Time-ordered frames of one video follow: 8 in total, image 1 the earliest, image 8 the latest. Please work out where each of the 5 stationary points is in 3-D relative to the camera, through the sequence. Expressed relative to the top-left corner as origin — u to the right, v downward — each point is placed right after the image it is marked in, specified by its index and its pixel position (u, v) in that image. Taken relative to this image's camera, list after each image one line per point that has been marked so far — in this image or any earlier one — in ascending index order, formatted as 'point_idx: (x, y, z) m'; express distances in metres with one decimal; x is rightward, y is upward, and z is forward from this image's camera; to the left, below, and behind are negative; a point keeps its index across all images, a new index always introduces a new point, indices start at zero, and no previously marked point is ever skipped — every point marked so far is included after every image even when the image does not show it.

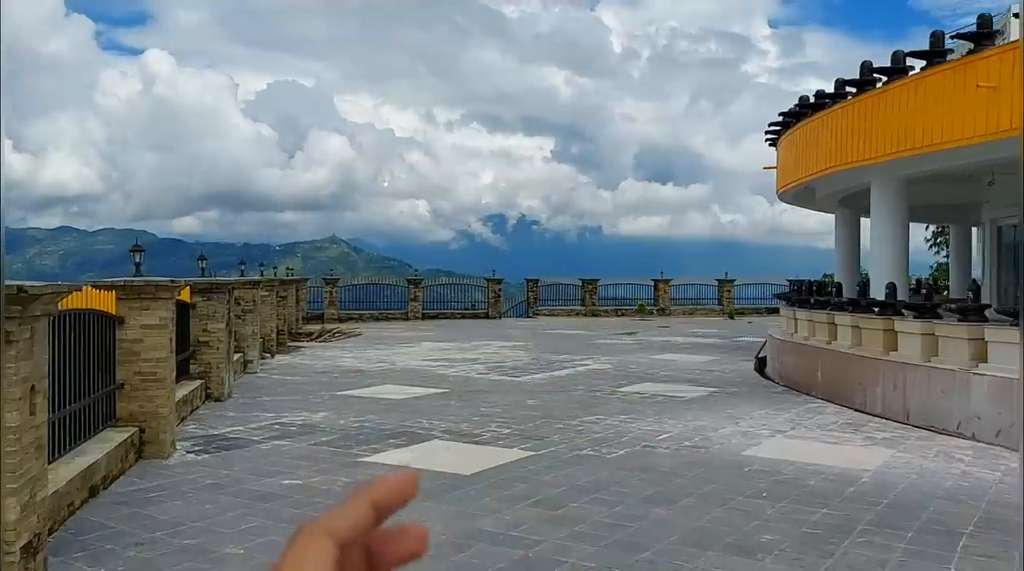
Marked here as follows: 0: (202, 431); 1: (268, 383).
0: (-3.2, -1.5, +8.8) m
1: (-3.8, -1.5, +13.2) m
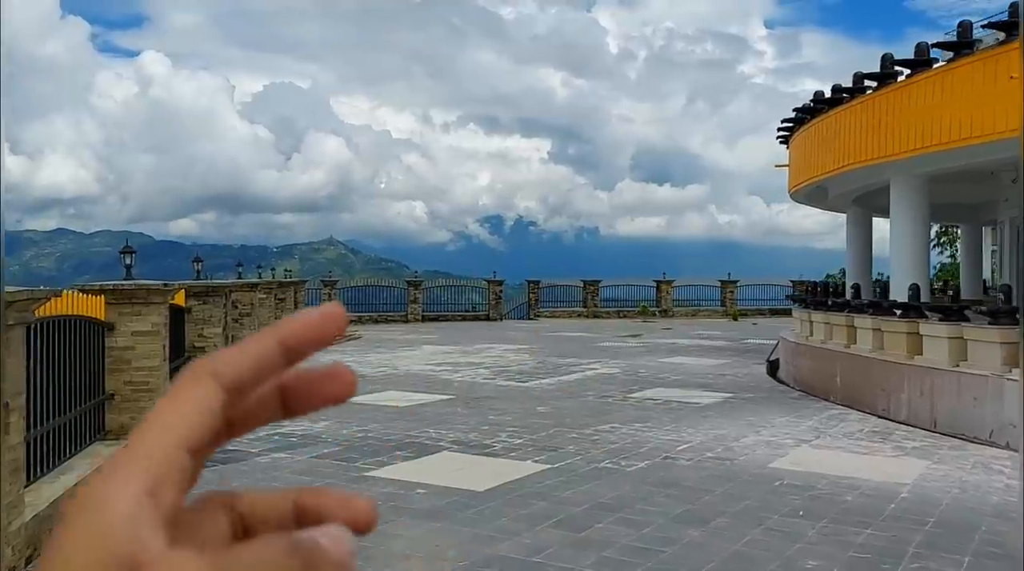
0: (-3.1, -1.5, +8.3) m
1: (-3.7, -1.5, +12.7) m
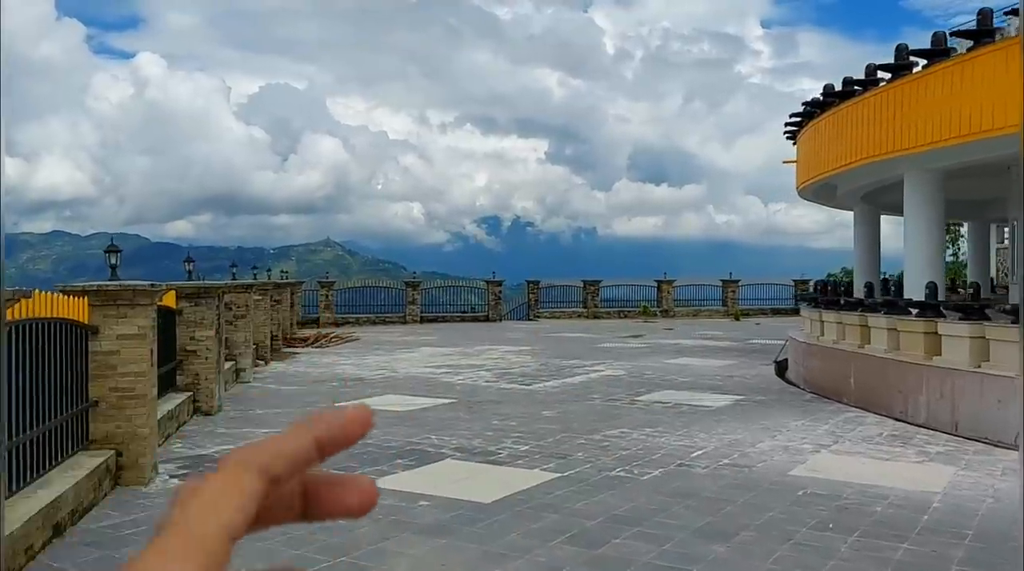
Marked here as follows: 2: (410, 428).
0: (-3.0, -1.6, +7.9) m
1: (-3.6, -1.6, +12.4) m
2: (-1.1, -1.5, +9.1) m
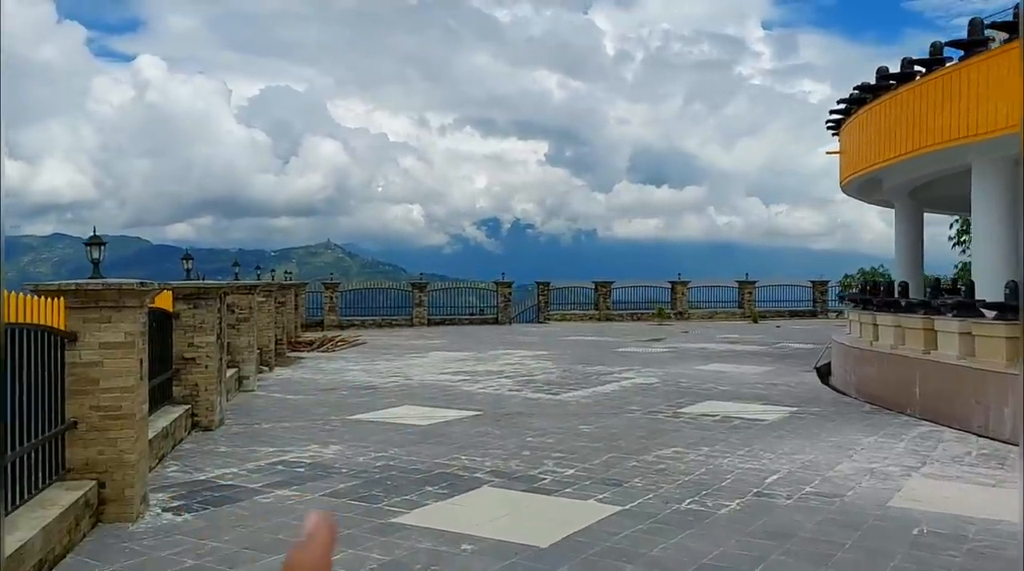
0: (-2.7, -1.5, +6.9) m
1: (-3.2, -1.6, +11.3) m
2: (-0.7, -1.5, +8.1) m
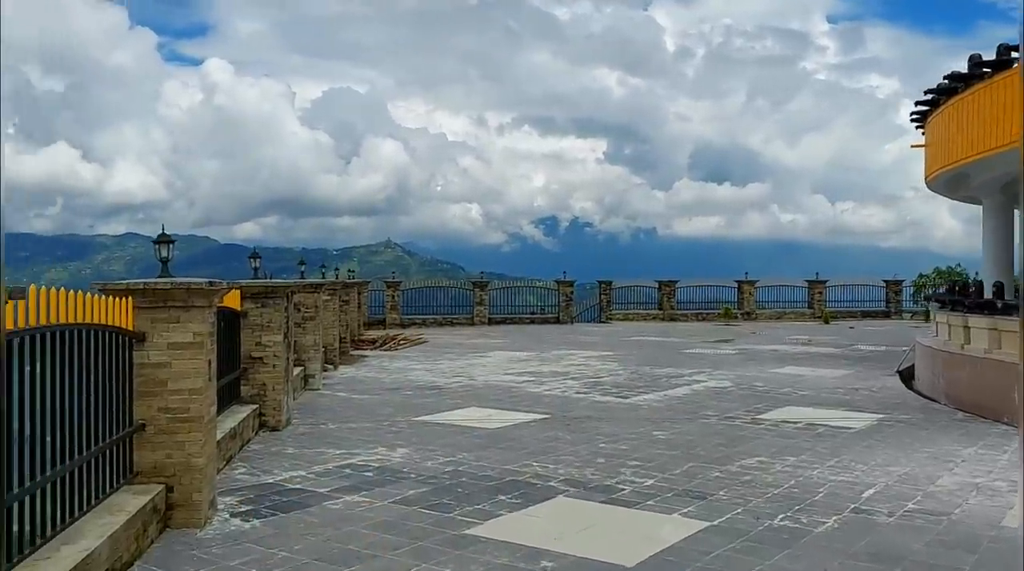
0: (-2.1, -1.5, +6.8) m
1: (-2.3, -1.6, +11.2) m
2: (0.0, -1.5, +7.8) m
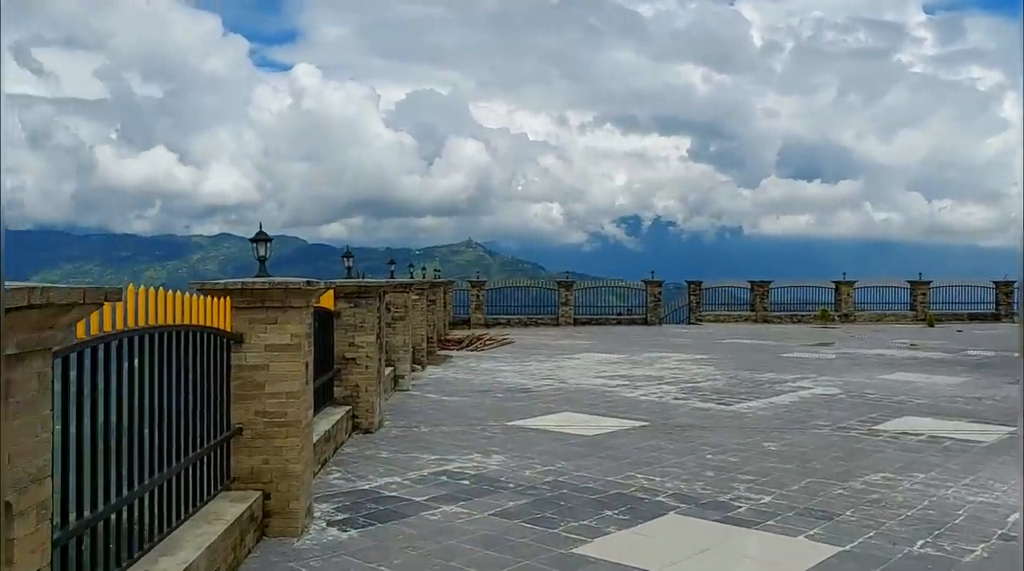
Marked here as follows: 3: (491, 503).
0: (-1.3, -1.5, +6.6) m
1: (-1.1, -1.6, +11.0) m
2: (+0.8, -1.5, +7.4) m
3: (-0.2, -1.5, +6.1) m
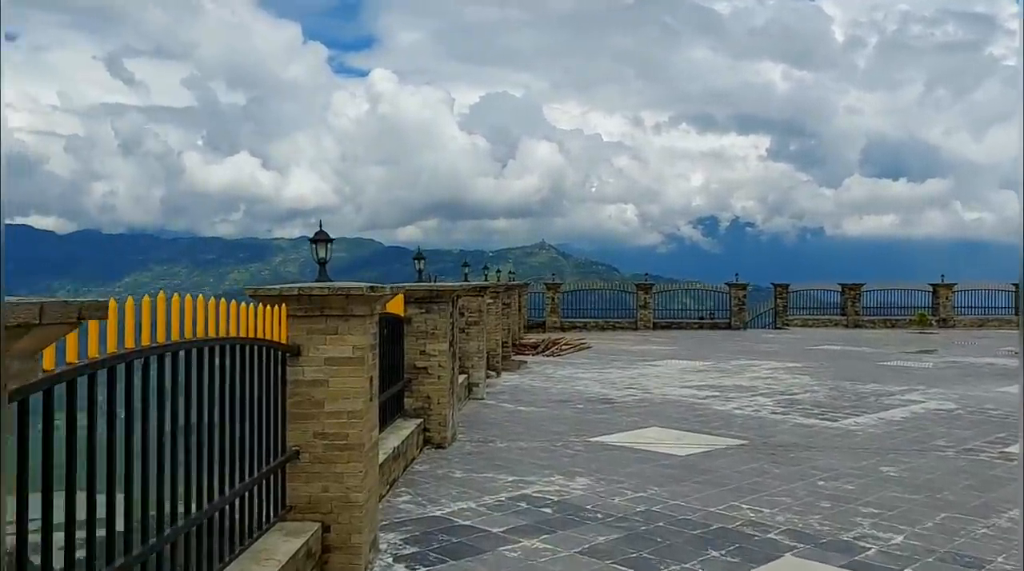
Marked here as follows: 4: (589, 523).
0: (-0.7, -1.6, +6.0) m
1: (-0.1, -1.6, +10.4) m
2: (+1.5, -1.6, +6.6) m
3: (+0.4, -1.6, +5.3) m
4: (+0.5, -1.6, +5.6) m
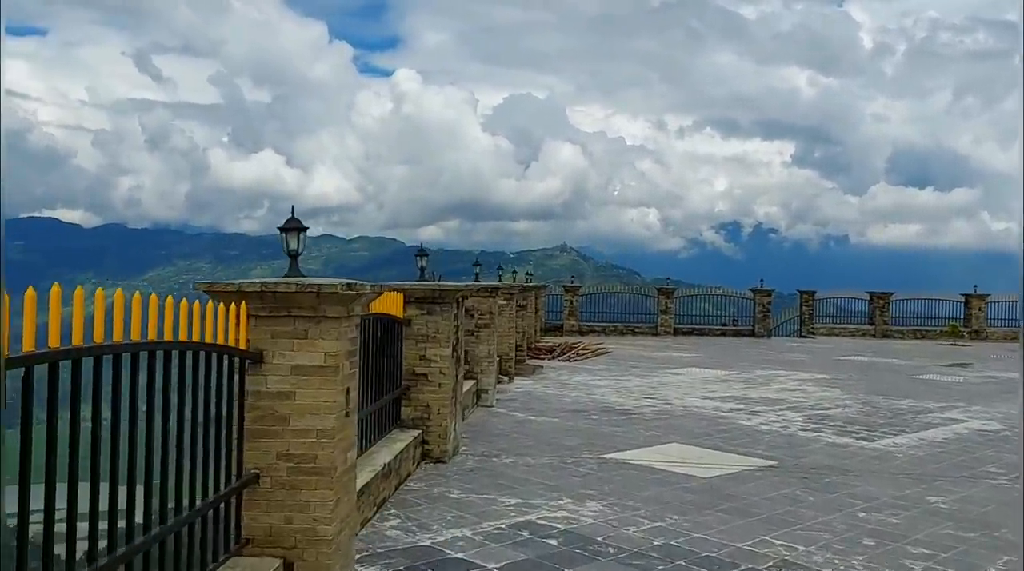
0: (-0.7, -1.6, +5.3) m
1: (0.0, -1.6, +9.7) m
2: (+1.5, -1.6, +5.9) m
3: (+0.4, -1.6, +4.6) m
4: (+0.5, -1.6, +4.9) m
